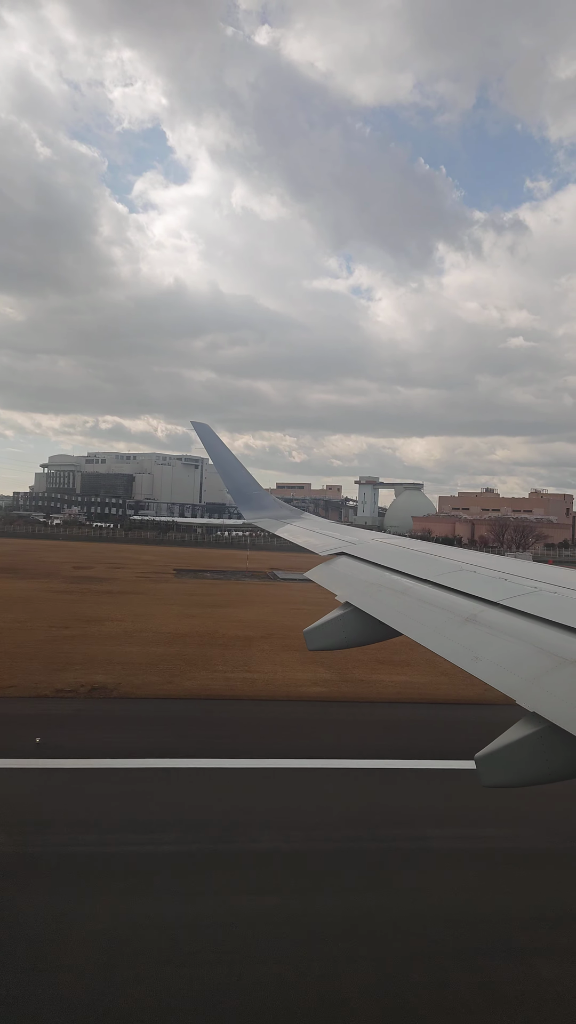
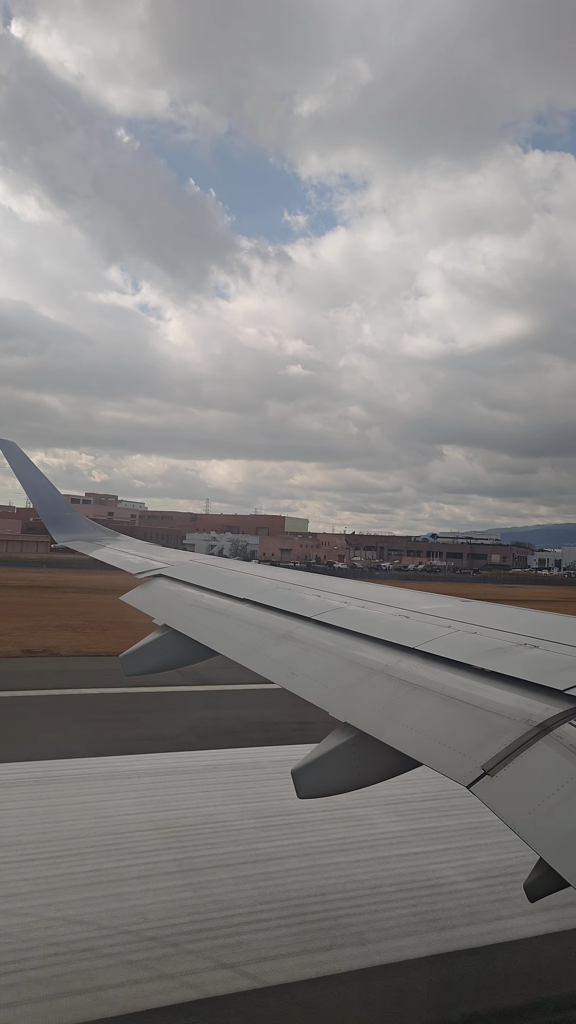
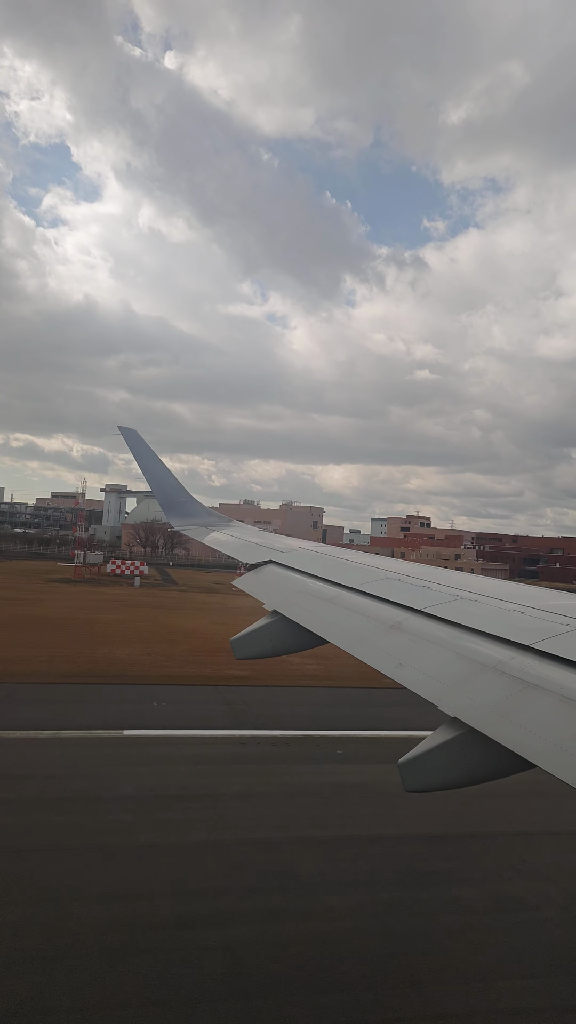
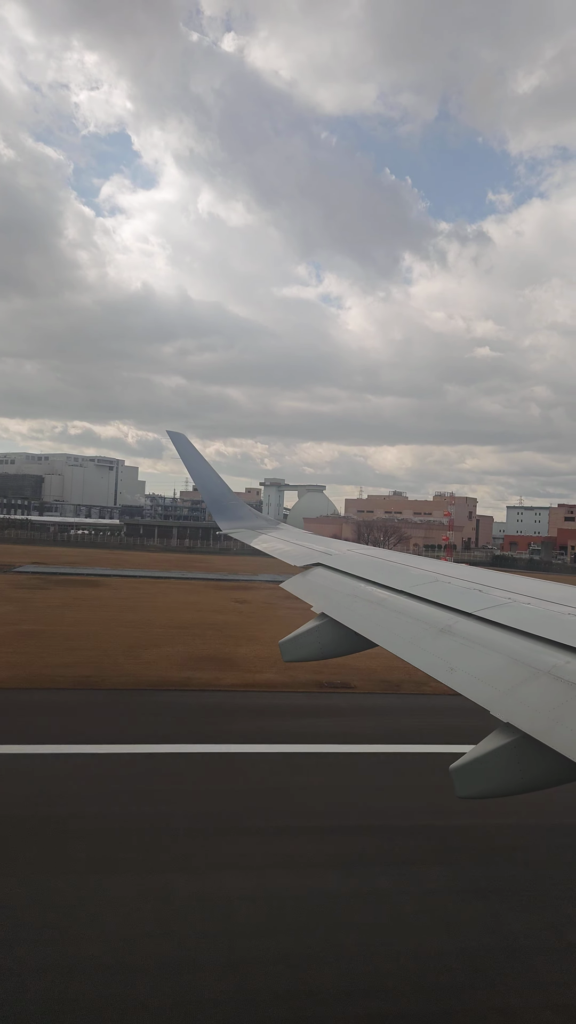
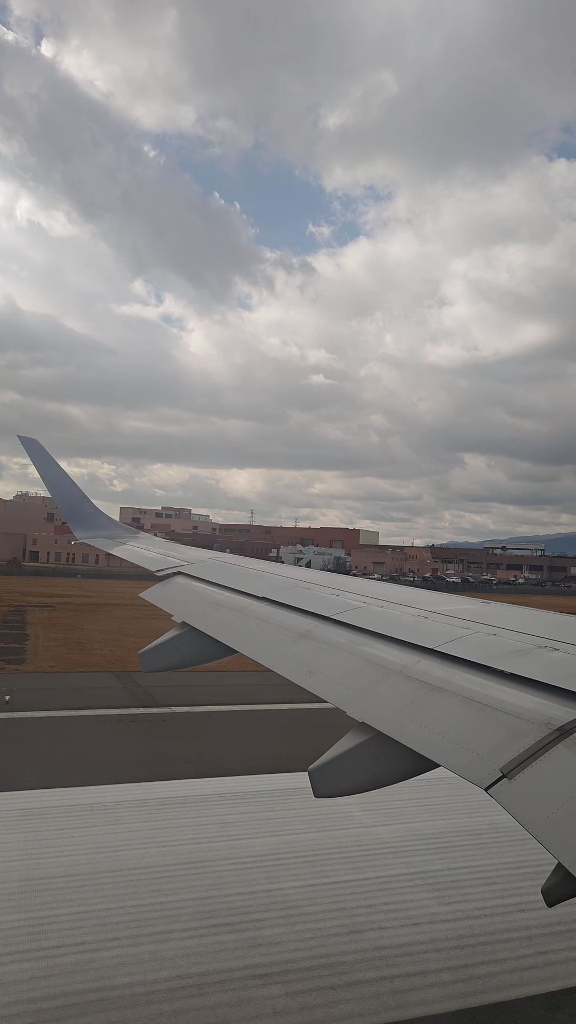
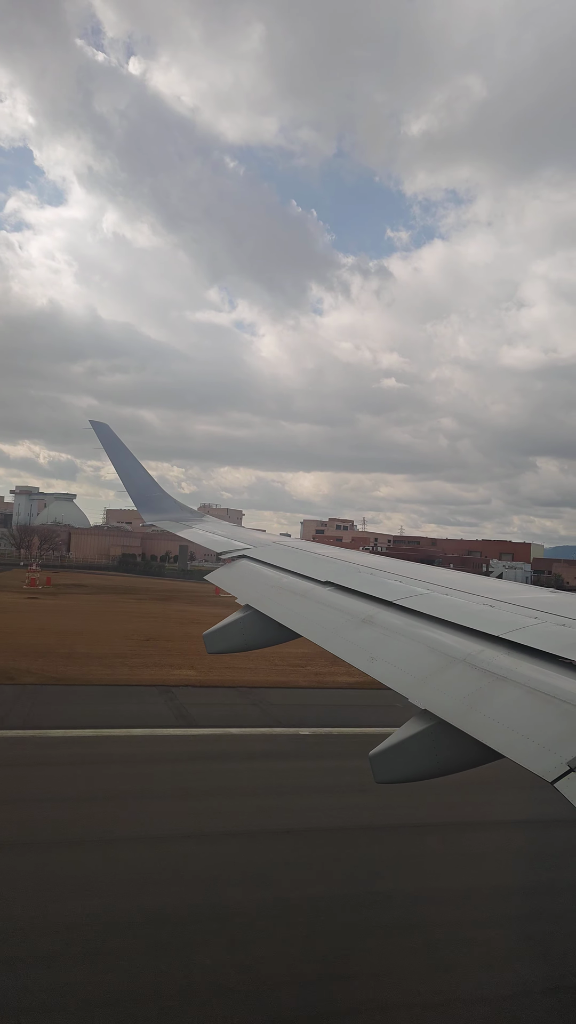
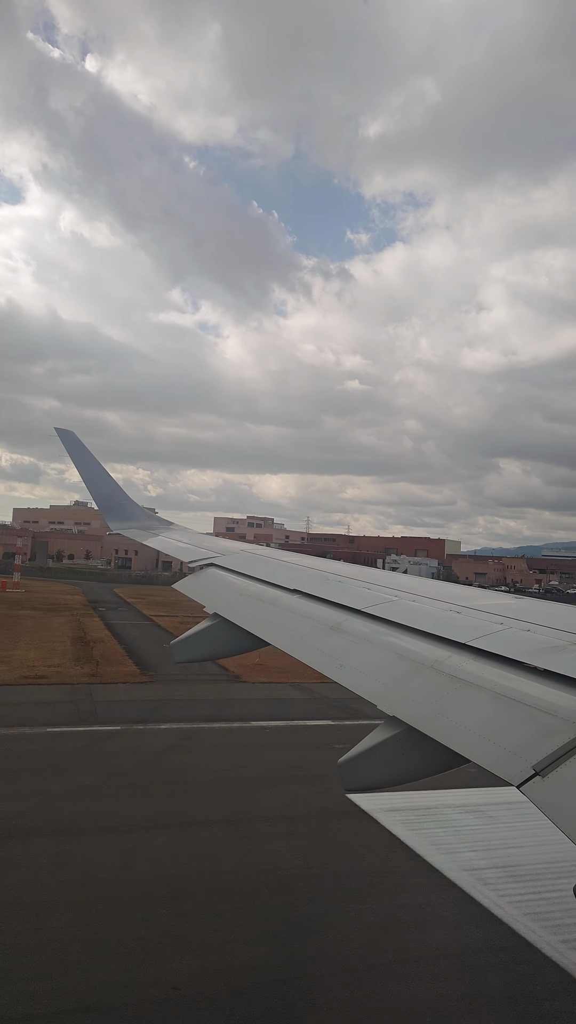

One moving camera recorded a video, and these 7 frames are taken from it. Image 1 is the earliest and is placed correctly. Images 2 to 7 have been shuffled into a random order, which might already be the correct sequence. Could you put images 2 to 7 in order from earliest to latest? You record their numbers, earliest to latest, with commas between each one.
4, 3, 6, 7, 5, 2
